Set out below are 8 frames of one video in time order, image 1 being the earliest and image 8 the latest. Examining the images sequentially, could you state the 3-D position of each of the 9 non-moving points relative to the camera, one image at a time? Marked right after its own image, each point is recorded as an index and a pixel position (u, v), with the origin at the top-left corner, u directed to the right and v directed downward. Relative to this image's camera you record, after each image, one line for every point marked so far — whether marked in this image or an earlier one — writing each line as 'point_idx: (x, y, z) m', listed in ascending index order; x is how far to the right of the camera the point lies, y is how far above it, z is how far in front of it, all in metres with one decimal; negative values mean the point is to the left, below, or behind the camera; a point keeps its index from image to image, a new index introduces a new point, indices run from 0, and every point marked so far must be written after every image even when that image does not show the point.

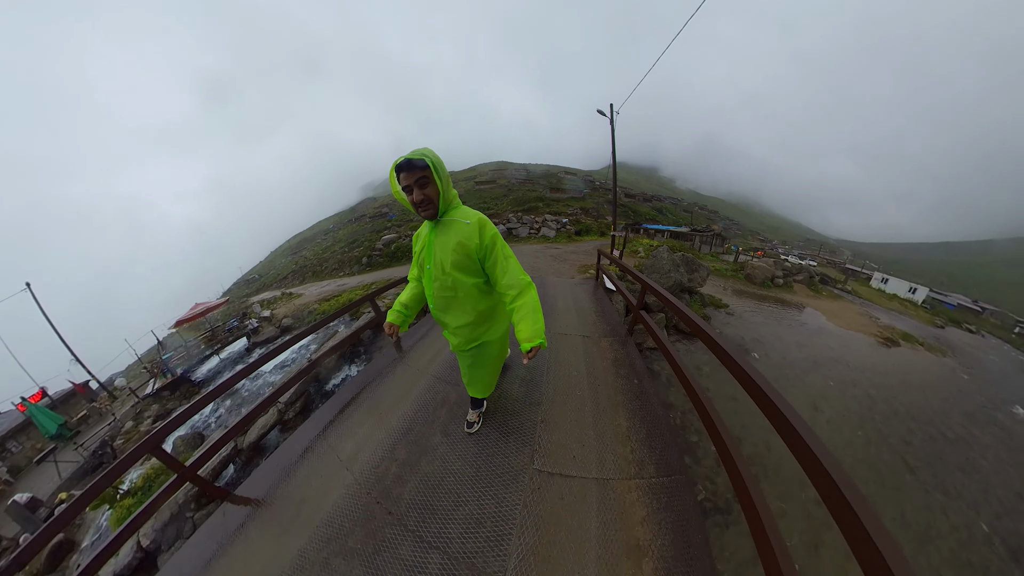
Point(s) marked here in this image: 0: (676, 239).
0: (+5.2, +1.6, +12.0) m
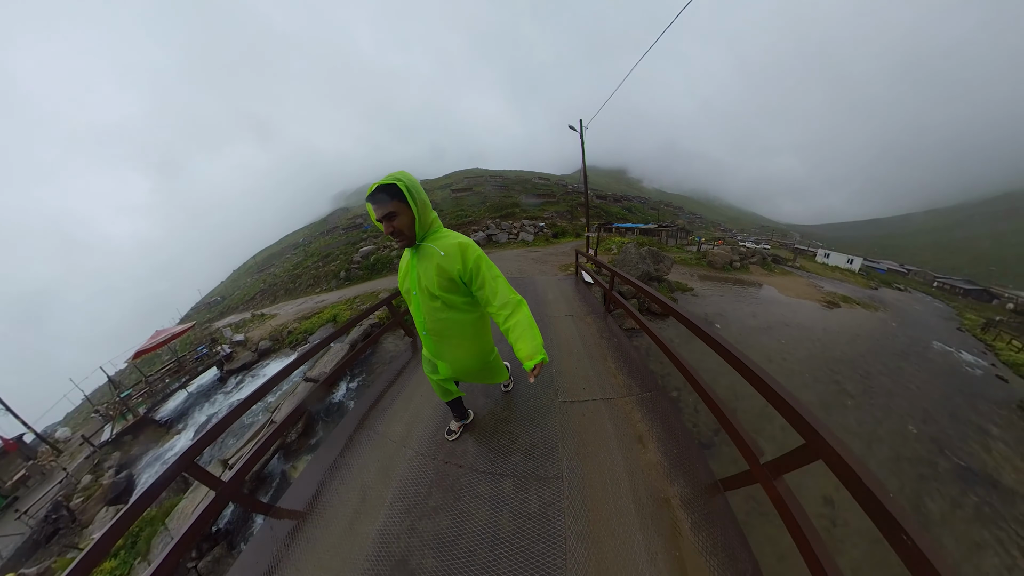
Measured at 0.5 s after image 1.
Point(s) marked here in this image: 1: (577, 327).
0: (+4.5, +1.8, +12.9) m
1: (+0.8, -0.5, +4.6) m
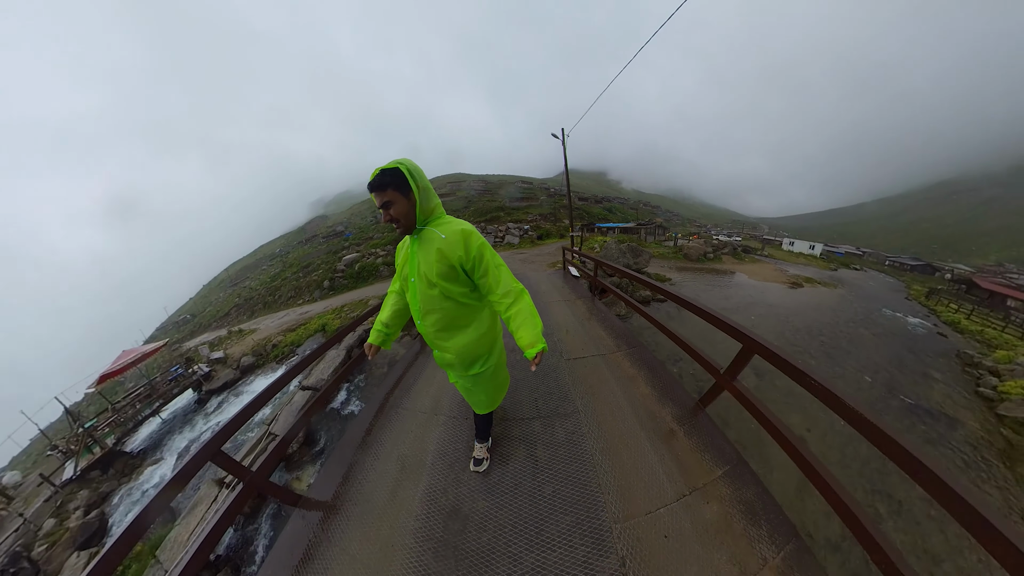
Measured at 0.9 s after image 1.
0: (+3.9, +2.0, +13.5) m
1: (+0.7, -0.3, +4.9) m
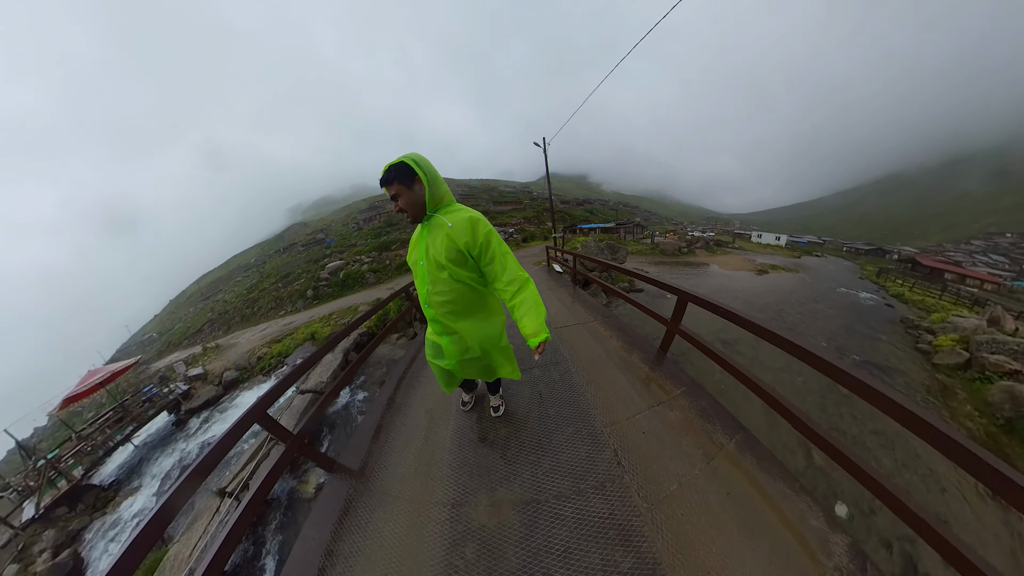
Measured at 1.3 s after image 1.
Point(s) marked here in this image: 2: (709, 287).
0: (+3.4, +2.0, +14.1) m
1: (+0.7, -0.2, +5.3) m
2: (+3.9, 0.0, +7.7) m
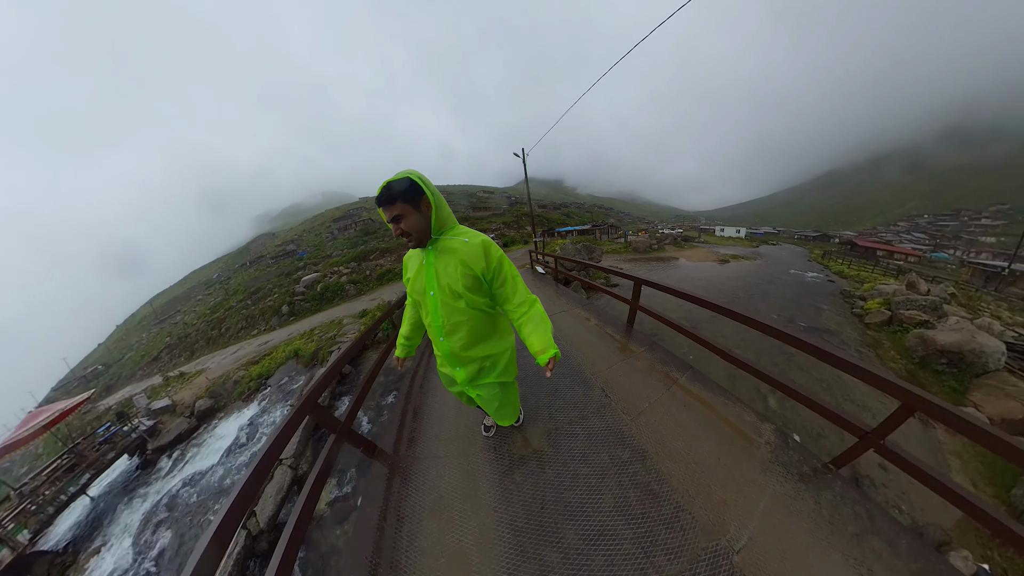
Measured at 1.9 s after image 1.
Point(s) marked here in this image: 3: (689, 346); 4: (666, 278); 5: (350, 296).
0: (+2.6, +2.0, +14.8) m
1: (+0.5, -0.1, +5.8) m
2: (+3.6, +0.2, +8.4) m
3: (+2.6, -0.8, +5.6) m
4: (+3.5, +0.2, +8.6) m
5: (-7.4, -0.5, +17.5) m
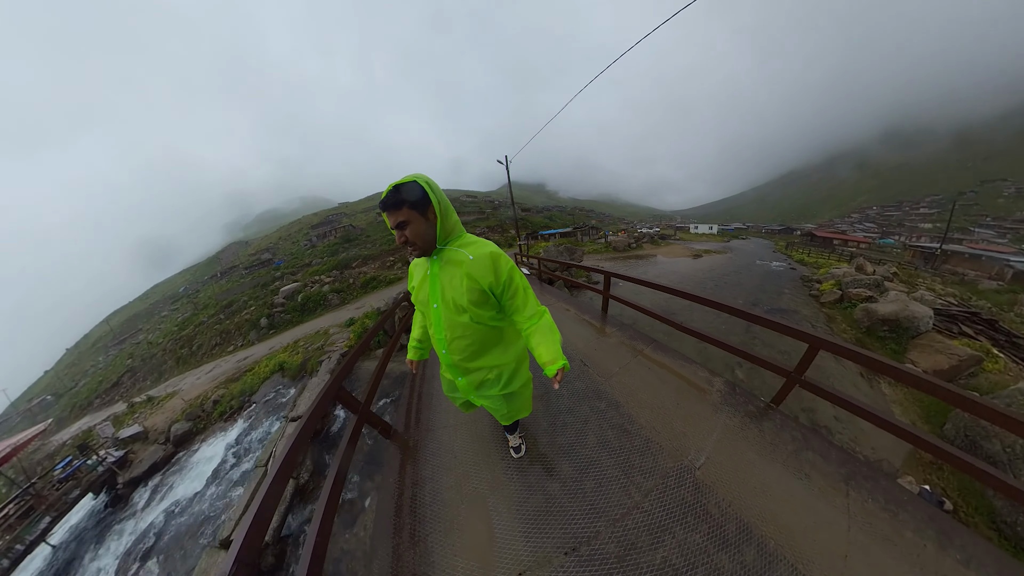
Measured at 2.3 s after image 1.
0: (+1.9, +2.0, +15.2) m
1: (+0.4, -0.1, +6.1) m
2: (+3.3, +0.3, +8.9) m
3: (+2.4, -0.7, +6.0) m
4: (+3.2, +0.3, +9.1) m
5: (-8.1, -0.9, +17.5) m
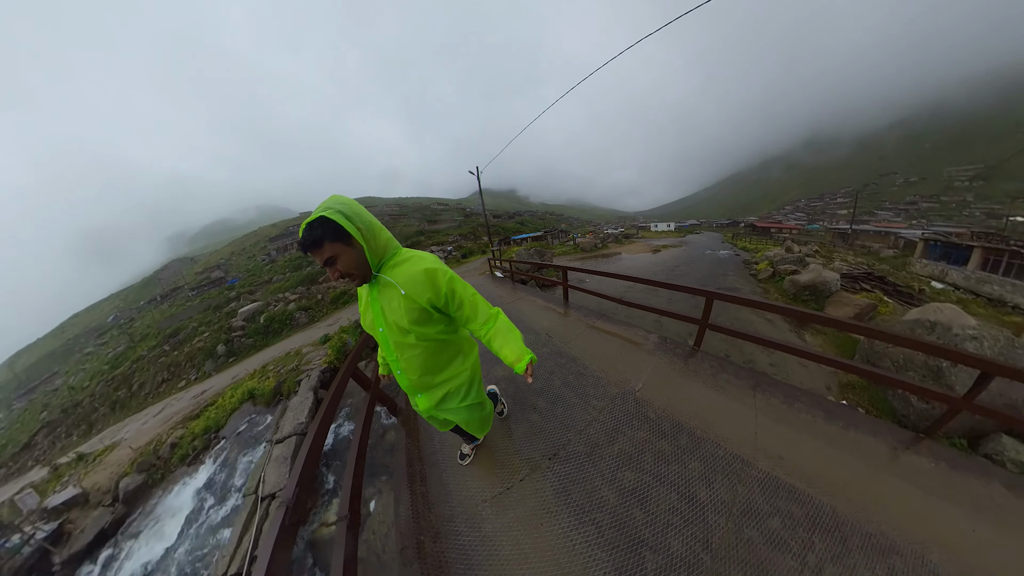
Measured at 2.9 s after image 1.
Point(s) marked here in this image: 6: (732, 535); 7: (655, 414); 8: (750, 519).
0: (+0.8, +1.9, +15.9) m
1: (0.0, 0.0, +6.7) m
2: (+2.7, +0.5, +9.6) m
3: (+2.1, -0.5, +6.7) m
4: (+2.5, +0.5, +9.8) m
5: (-9.2, -1.6, +17.3) m
6: (+1.0, -1.2, +1.9) m
7: (+0.9, -0.9, +2.6) m
8: (+1.1, -1.2, +1.9) m
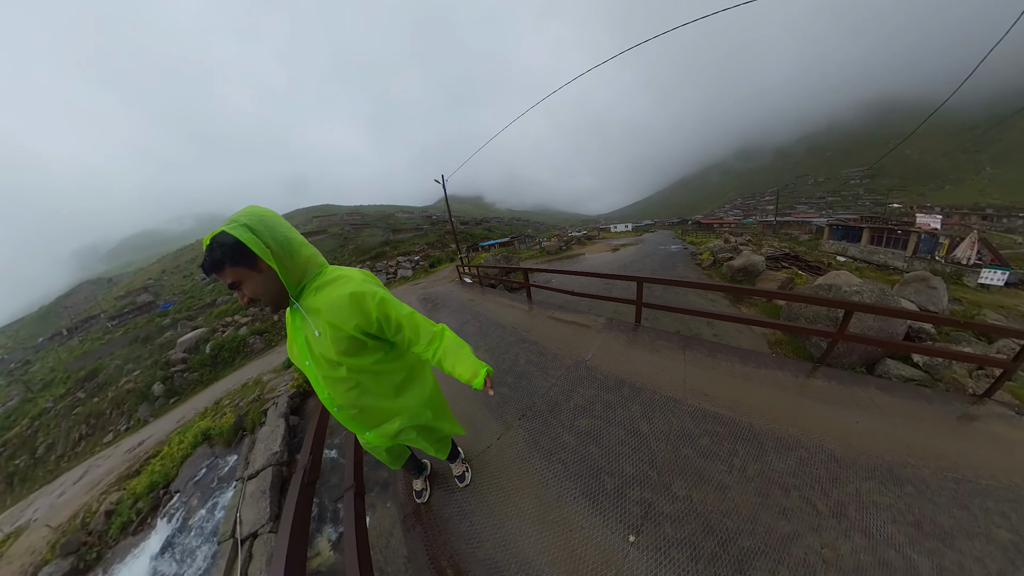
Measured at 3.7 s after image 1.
0: (-0.6, +1.6, +16.4) m
1: (-0.5, 0.0, +7.1) m
2: (+1.9, +0.6, +10.3) m
3: (+1.6, -0.4, +7.2) m
4: (+1.7, +0.5, +10.4) m
5: (-10.5, -2.3, +16.8) m
6: (+1.0, -1.0, +2.3) m
7: (+0.8, -0.7, +3.1) m
8: (+1.1, -0.9, +2.4) m
